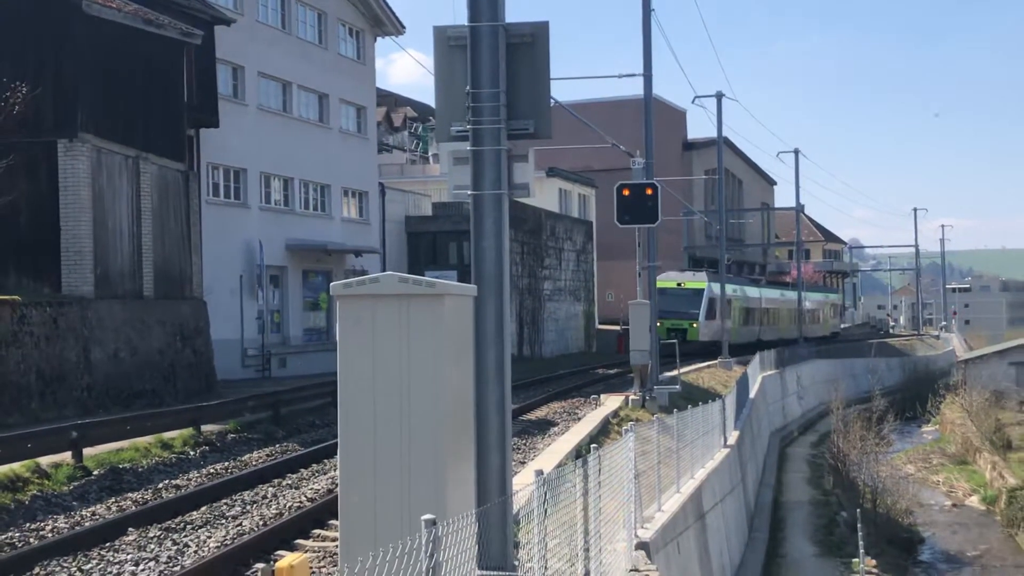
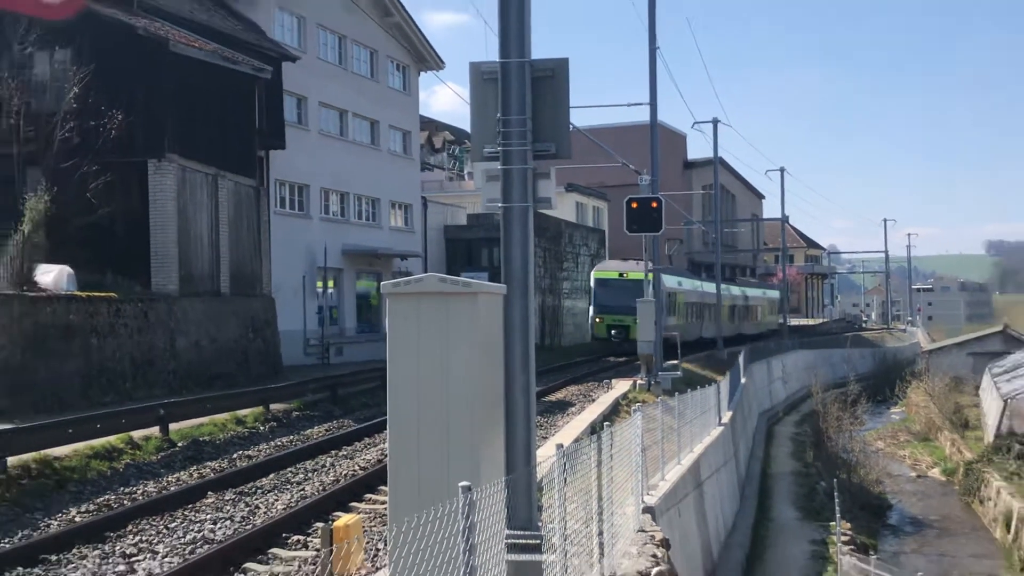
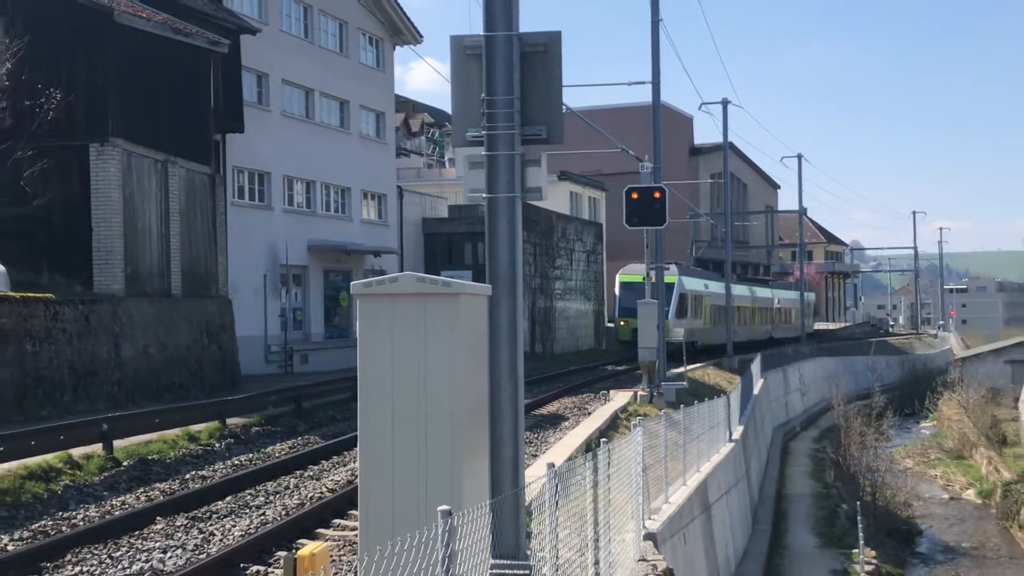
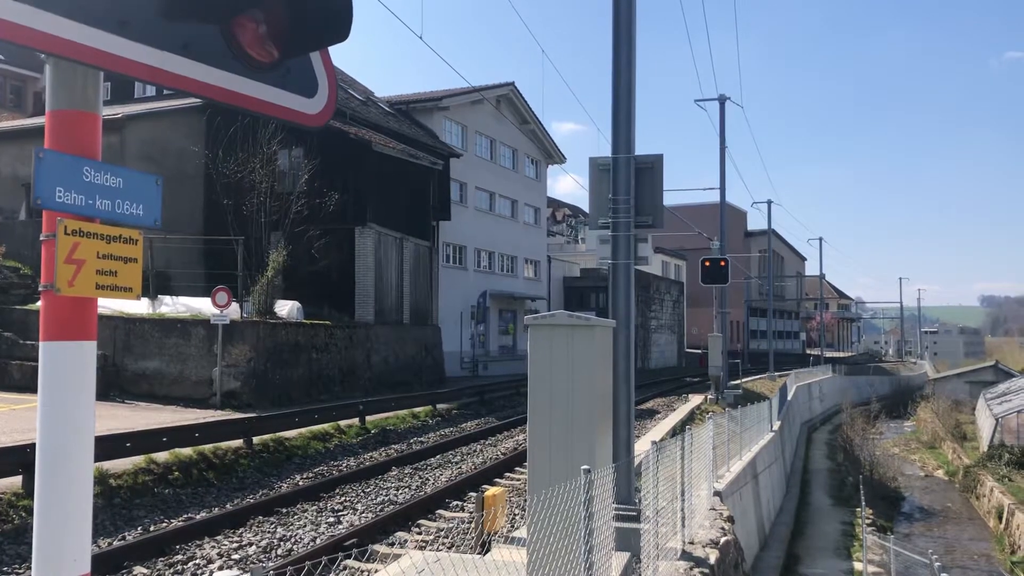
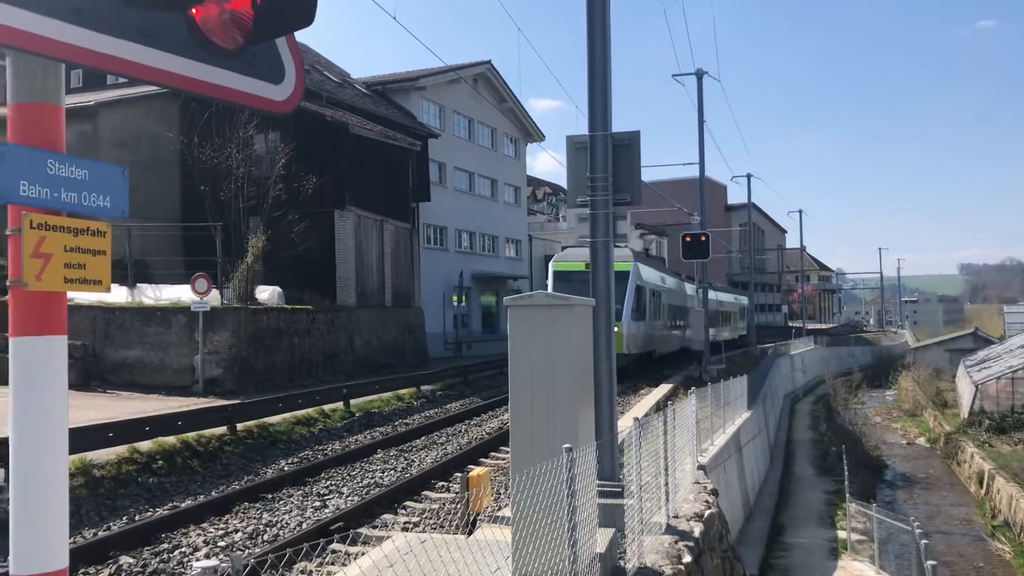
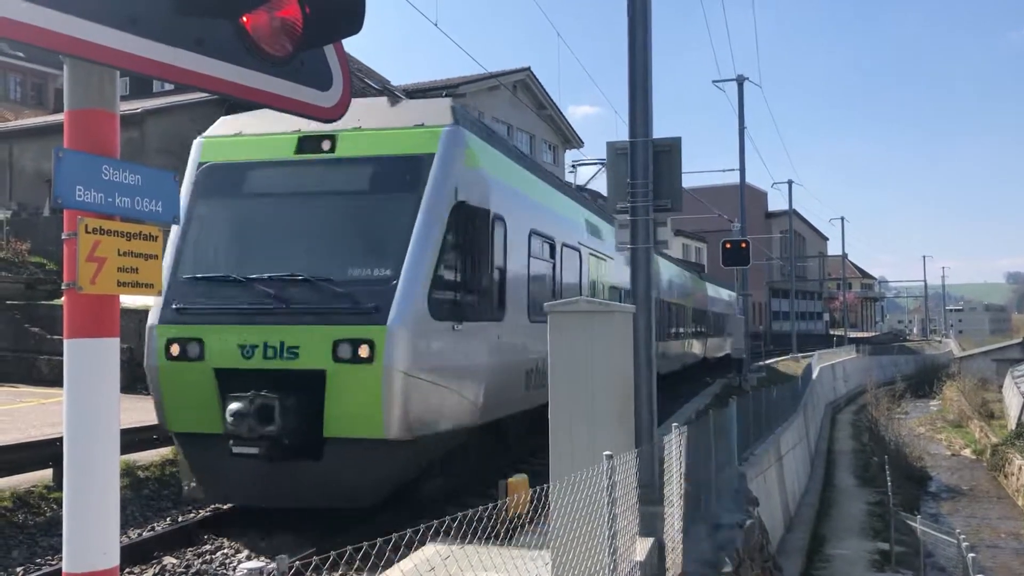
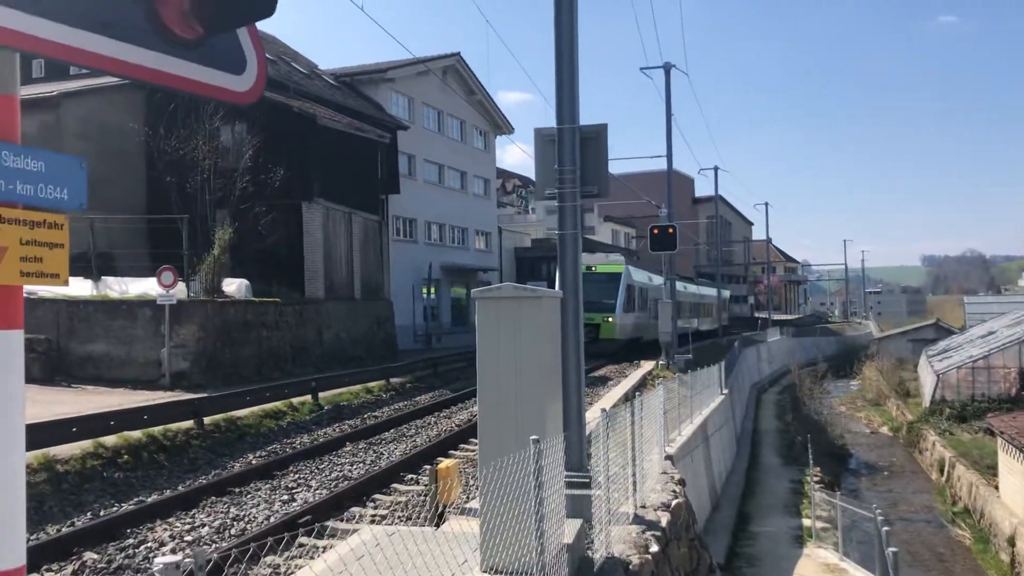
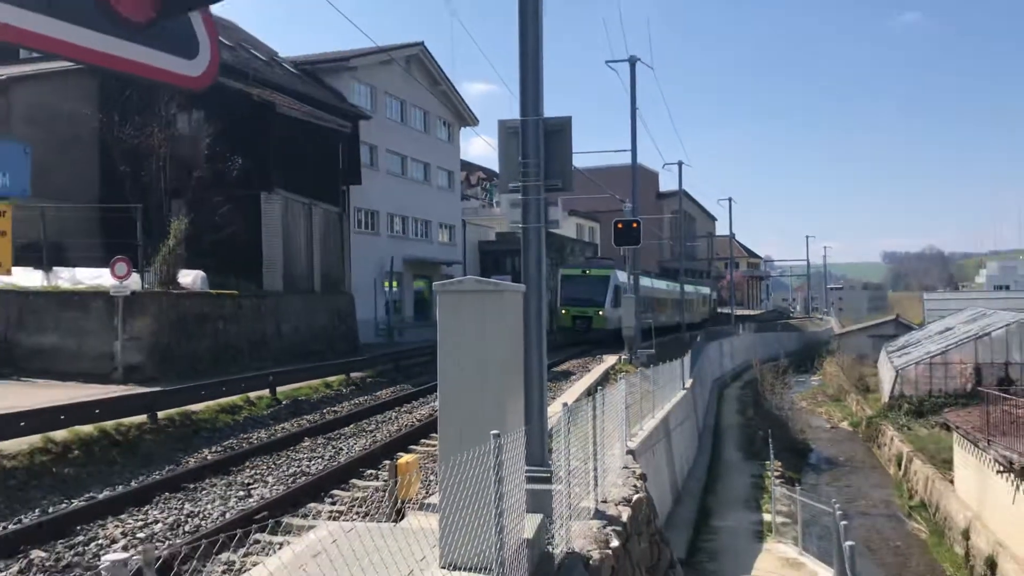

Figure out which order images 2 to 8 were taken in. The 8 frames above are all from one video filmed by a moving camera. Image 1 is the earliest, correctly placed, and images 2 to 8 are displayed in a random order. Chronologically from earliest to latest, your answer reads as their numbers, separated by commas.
3, 2, 8, 7, 5, 6, 4
